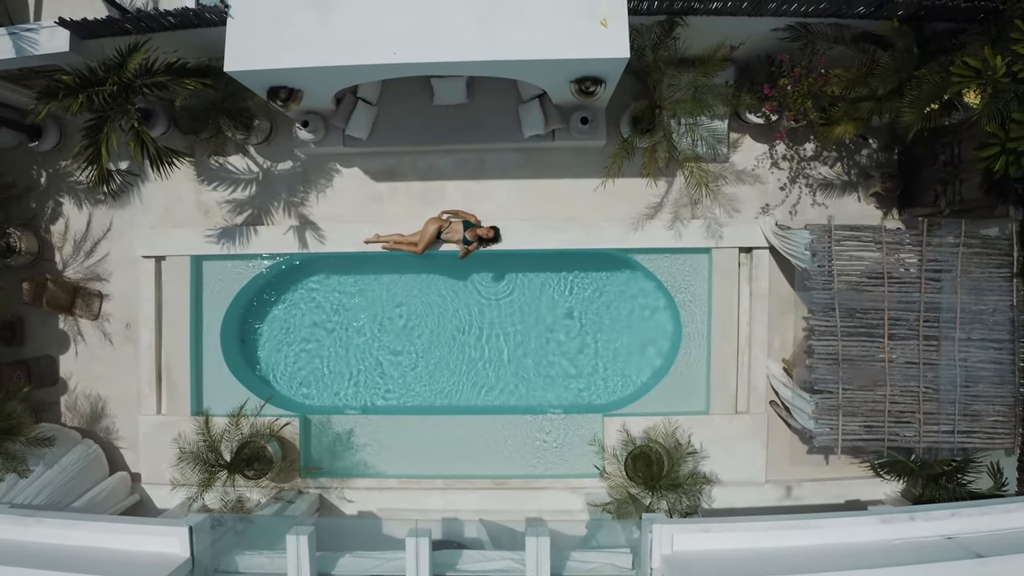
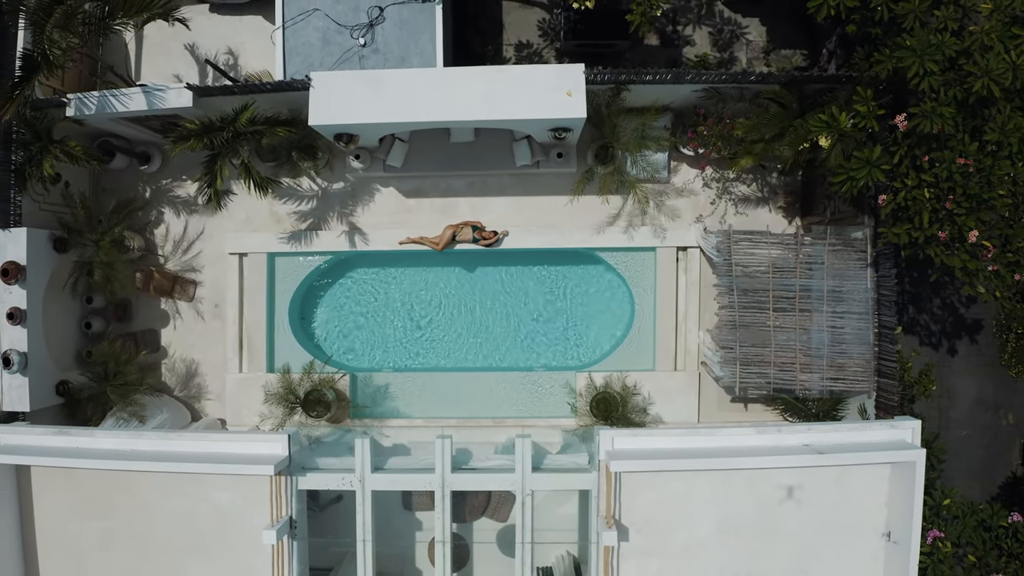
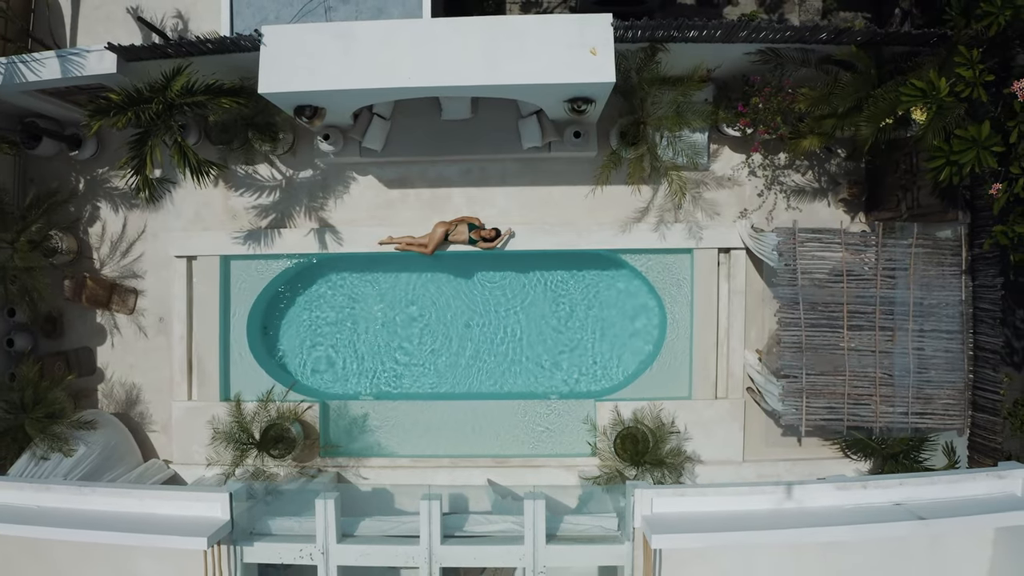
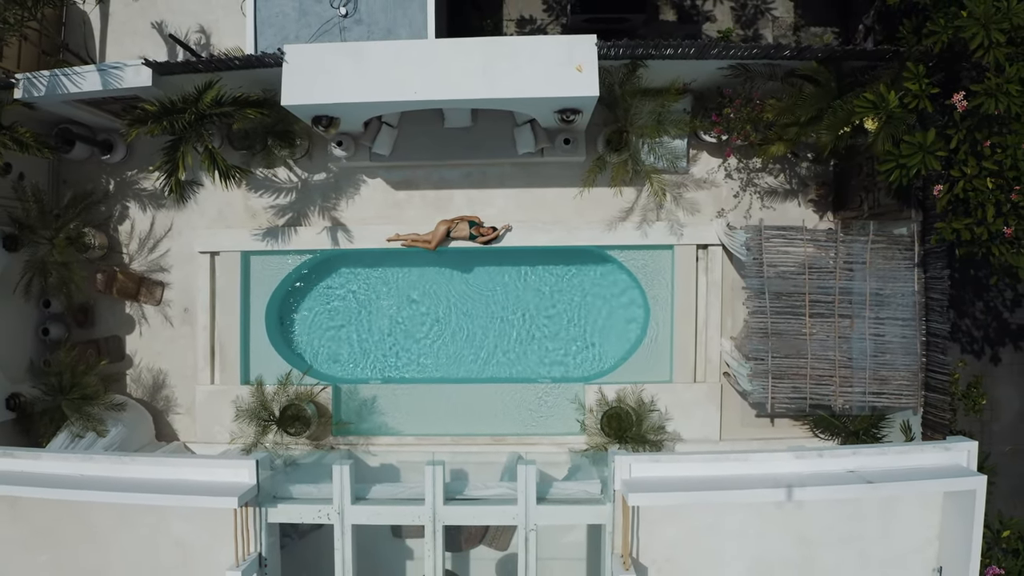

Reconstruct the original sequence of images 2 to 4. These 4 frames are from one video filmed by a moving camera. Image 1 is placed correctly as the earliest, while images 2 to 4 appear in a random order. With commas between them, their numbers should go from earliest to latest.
3, 4, 2
